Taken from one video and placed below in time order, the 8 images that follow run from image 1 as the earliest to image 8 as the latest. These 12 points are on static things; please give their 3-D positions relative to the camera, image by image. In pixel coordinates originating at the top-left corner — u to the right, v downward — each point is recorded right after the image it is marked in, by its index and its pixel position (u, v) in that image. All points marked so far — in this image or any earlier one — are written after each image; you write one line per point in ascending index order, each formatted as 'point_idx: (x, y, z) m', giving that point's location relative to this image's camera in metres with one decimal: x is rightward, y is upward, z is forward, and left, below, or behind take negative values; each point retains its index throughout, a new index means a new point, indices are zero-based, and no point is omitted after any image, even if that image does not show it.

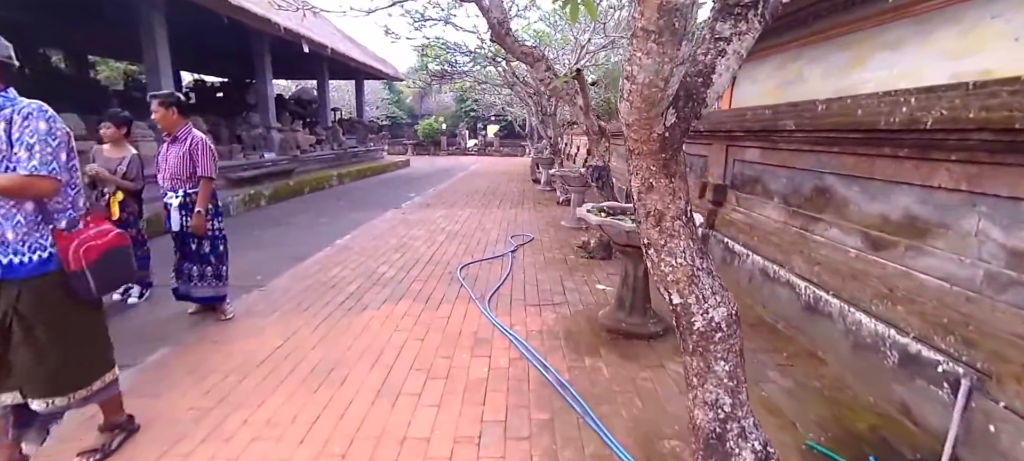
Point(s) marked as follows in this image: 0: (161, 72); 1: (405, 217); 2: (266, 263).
0: (-4.9, +2.2, +6.6) m
1: (-1.5, +0.2, +6.4) m
2: (-2.3, -0.3, +4.4) m
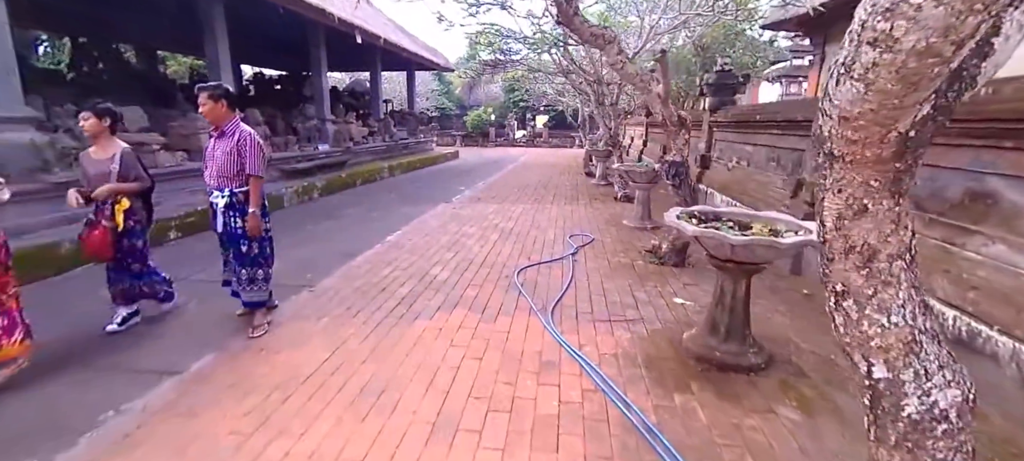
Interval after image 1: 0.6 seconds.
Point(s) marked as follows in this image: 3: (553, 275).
0: (-4.1, +2.3, +6.6) m
1: (-0.7, +0.2, +6.2) m
2: (-1.8, -0.3, +4.2) m
3: (+0.3, -0.4, +3.7) m
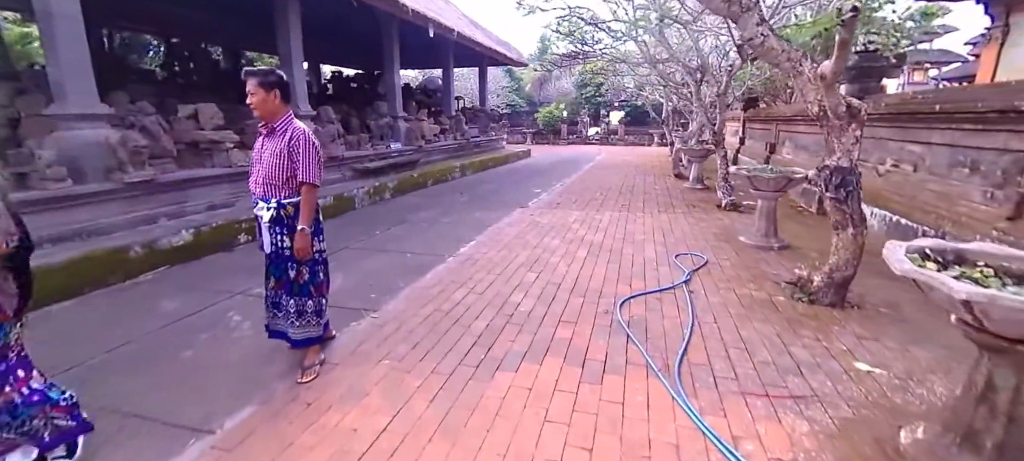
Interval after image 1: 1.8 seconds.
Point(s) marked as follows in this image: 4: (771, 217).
0: (-2.9, +2.3, +6.4) m
1: (+0.3, +0.1, +5.5) m
2: (-1.1, -0.4, +3.7) m
3: (+0.9, -0.5, +2.9) m
4: (+2.4, +0.1, +4.3) m
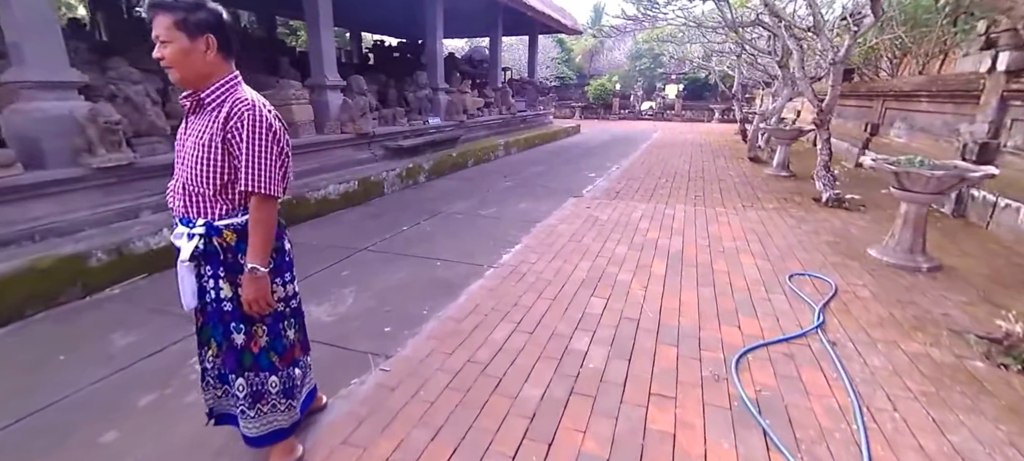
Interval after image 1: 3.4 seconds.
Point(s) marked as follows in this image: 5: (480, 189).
0: (-2.3, +2.4, +5.6) m
1: (+0.8, +0.2, +4.5) m
2: (-0.7, -0.4, +2.9) m
3: (+1.2, -0.7, +1.9) m
4: (+2.8, 0.0, +3.2) m
5: (-0.4, +0.5, +5.9) m
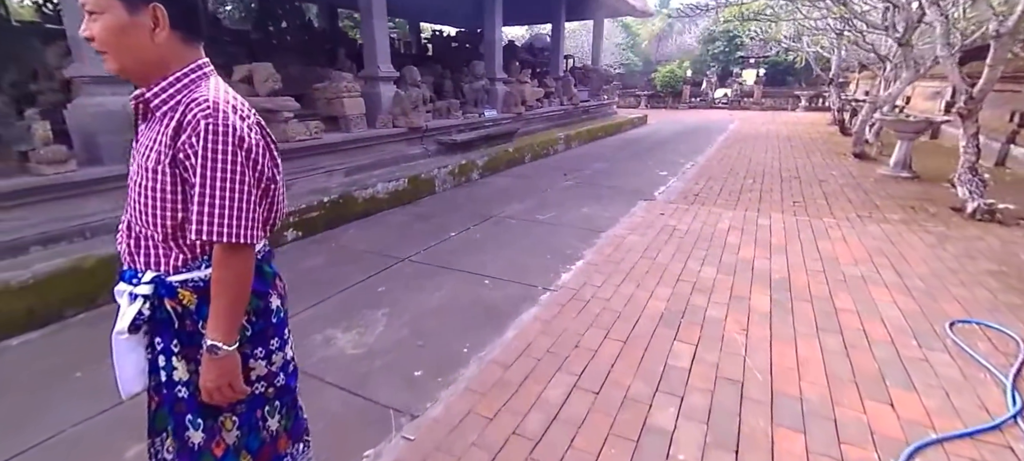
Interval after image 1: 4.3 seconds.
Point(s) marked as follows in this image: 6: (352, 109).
0: (-1.6, +2.4, +5.2) m
1: (+1.3, +0.1, +3.9) m
2: (-0.4, -0.5, +2.5) m
3: (+1.4, -0.8, +1.2) m
4: (+3.1, -0.1, +2.3) m
5: (+0.3, +0.5, +5.4) m
6: (-1.7, +1.3, +5.0) m
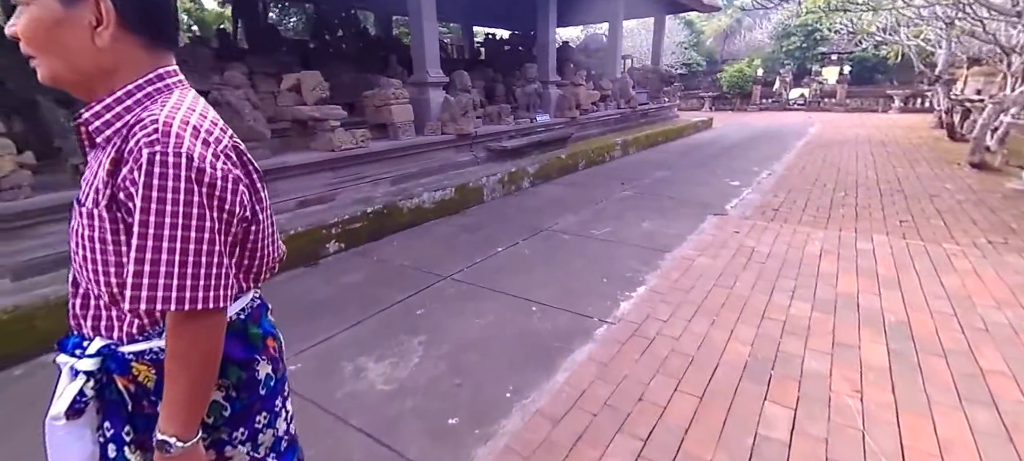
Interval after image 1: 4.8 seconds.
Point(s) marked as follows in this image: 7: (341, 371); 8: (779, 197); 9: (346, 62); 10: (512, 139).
0: (-1.0, +2.3, +5.1) m
1: (+1.7, -0.1, +3.4) m
2: (-0.2, -0.6, +2.2) m
3: (+1.5, -1.0, +0.7) m
4: (+3.3, -0.3, +1.6) m
5: (+0.9, +0.3, +5.0) m
6: (-1.1, +1.2, +4.8) m
7: (-0.8, -0.7, +2.2) m
8: (+2.5, +0.3, +4.4) m
9: (-2.4, +2.4, +6.8) m
10: (0.0, +1.2, +5.9) m
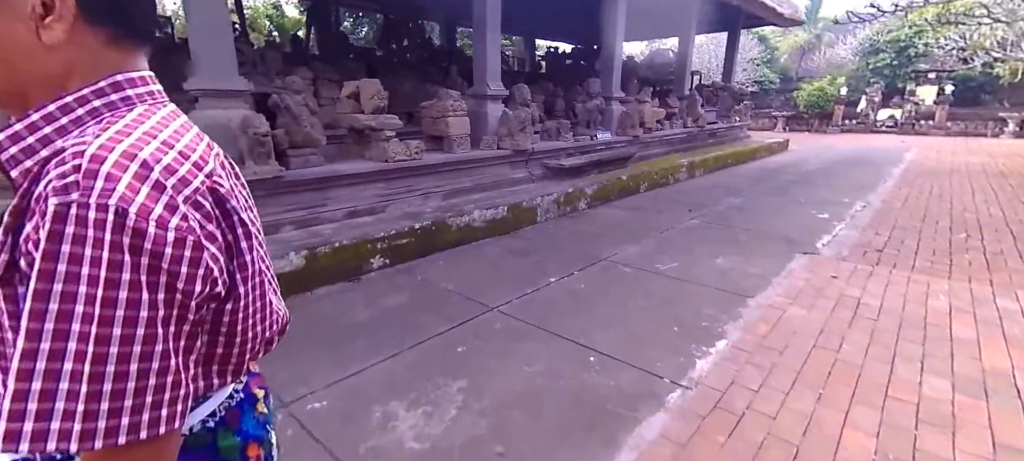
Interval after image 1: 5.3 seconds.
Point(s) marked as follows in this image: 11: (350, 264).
0: (-0.3, +2.1, +4.8) m
1: (+2.0, -0.4, +2.8) m
2: (+0.1, -0.8, +1.8) m
3: (+1.5, -1.1, +0.2) m
4: (+3.5, -0.6, +0.9) m
5: (+1.4, 0.0, +4.5) m
6: (-0.6, +1.0, +4.6) m
7: (-0.6, -0.8, +1.9) m
8: (+3.0, -0.1, +3.8) m
9: (-1.6, +2.2, +6.7) m
10: (+0.7, +0.9, +5.6) m
11: (-1.1, -0.3, +3.1) m
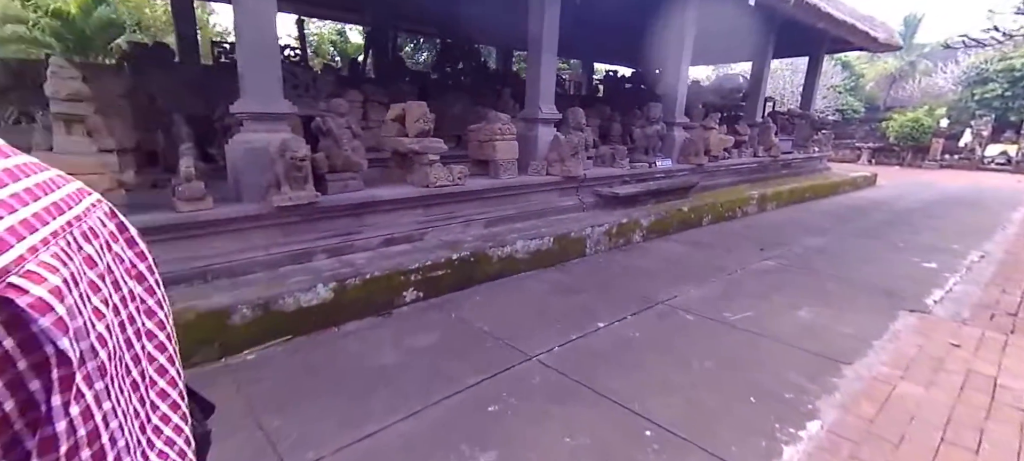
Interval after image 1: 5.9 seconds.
0: (+0.3, +1.8, +4.6) m
1: (+2.3, -0.7, +2.3) m
2: (+0.2, -0.9, +1.5) m
3: (+1.4, -1.3, -0.3) m
4: (+3.5, -0.9, +0.2) m
5: (+1.8, -0.3, +4.0) m
6: (-0.1, +0.7, +4.4) m
7: (-0.5, -0.9, +1.6) m
8: (+3.3, -0.4, +3.1) m
9: (-0.8, +1.9, +6.6) m
10: (+1.3, +0.5, +5.2) m
11: (-0.8, -0.4, +2.9) m
